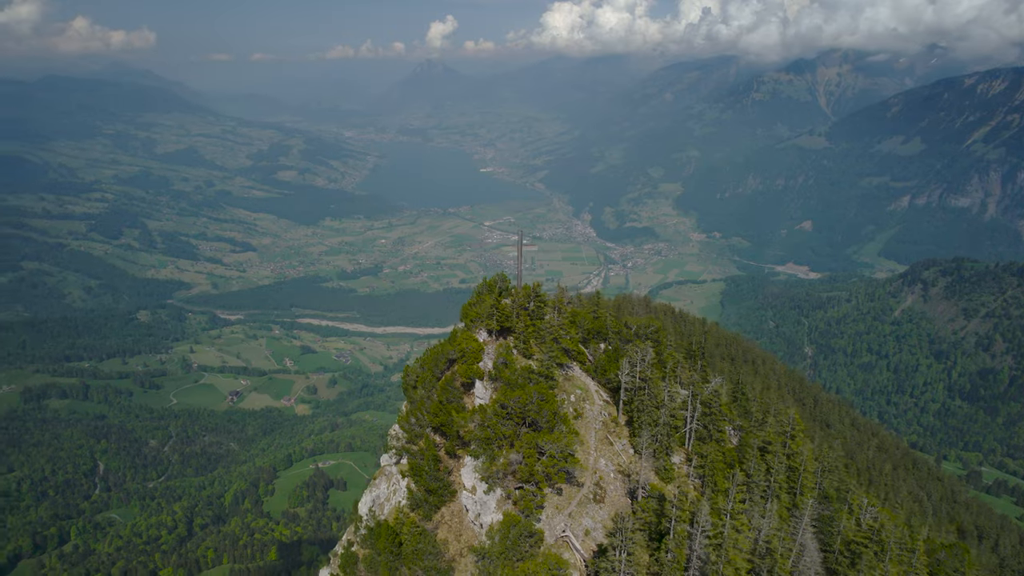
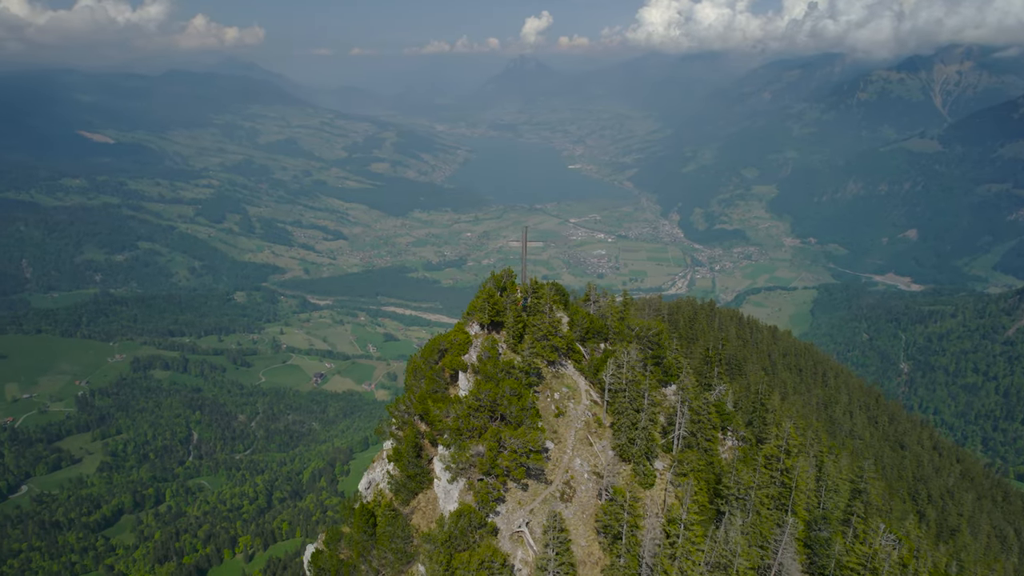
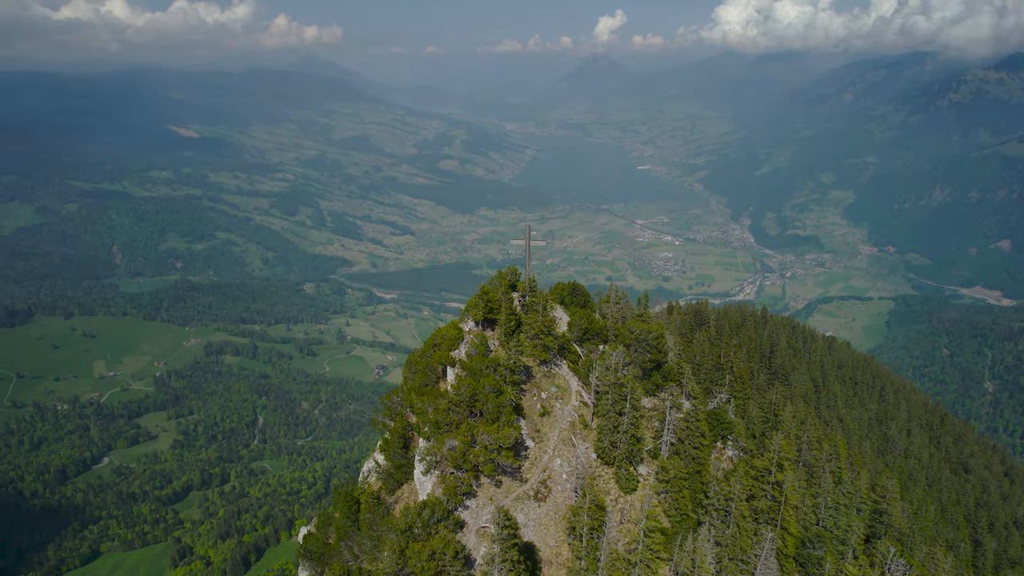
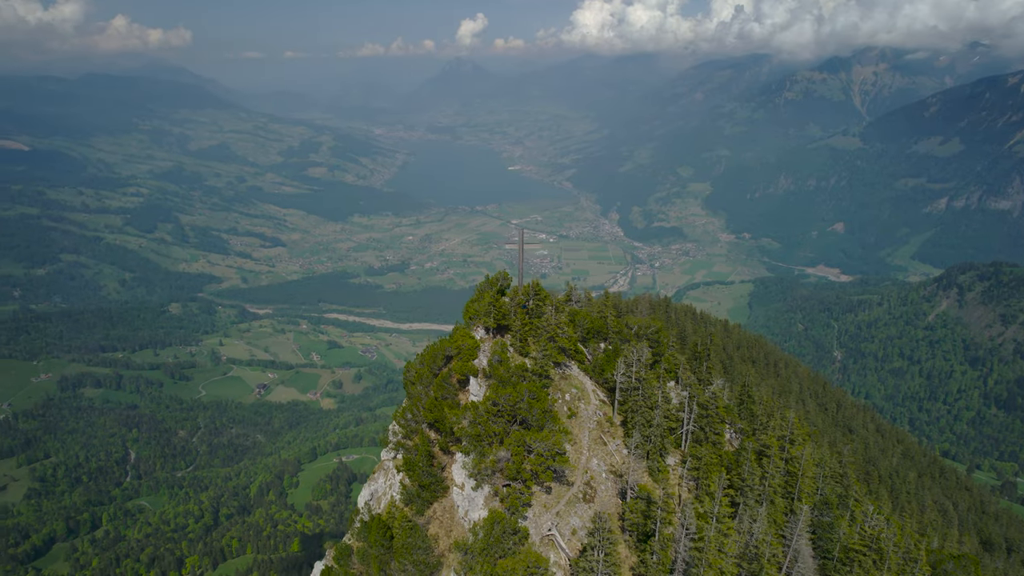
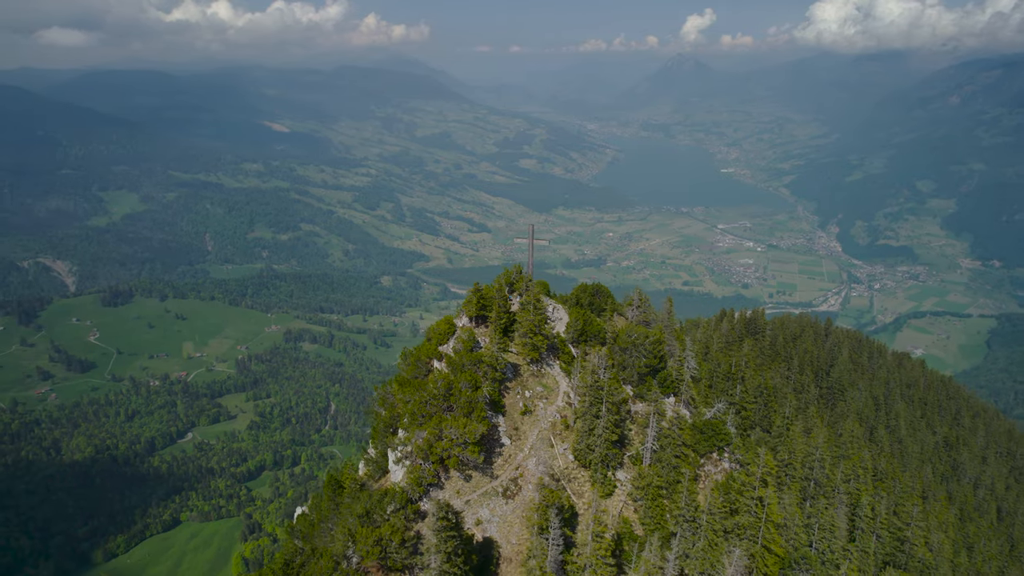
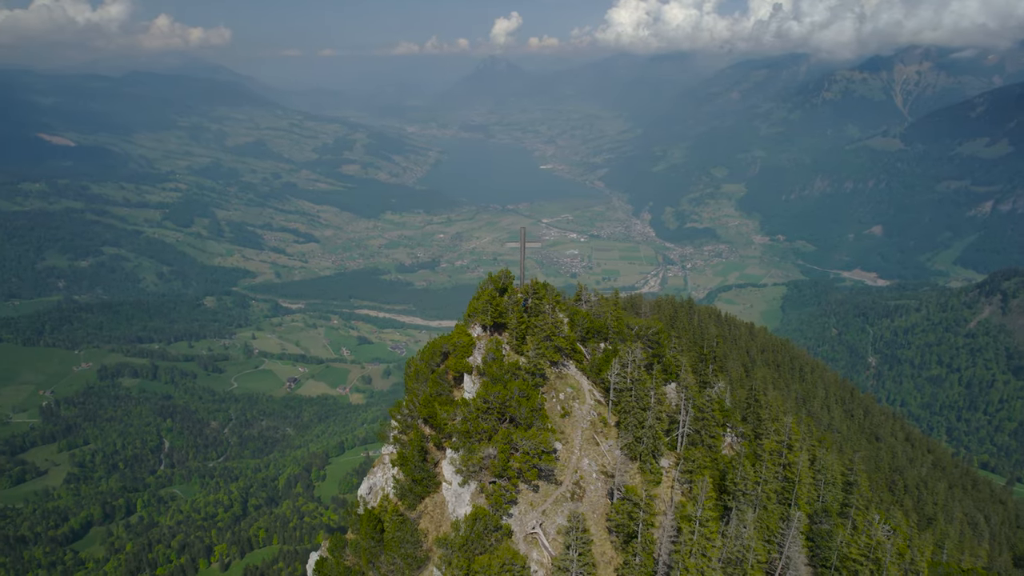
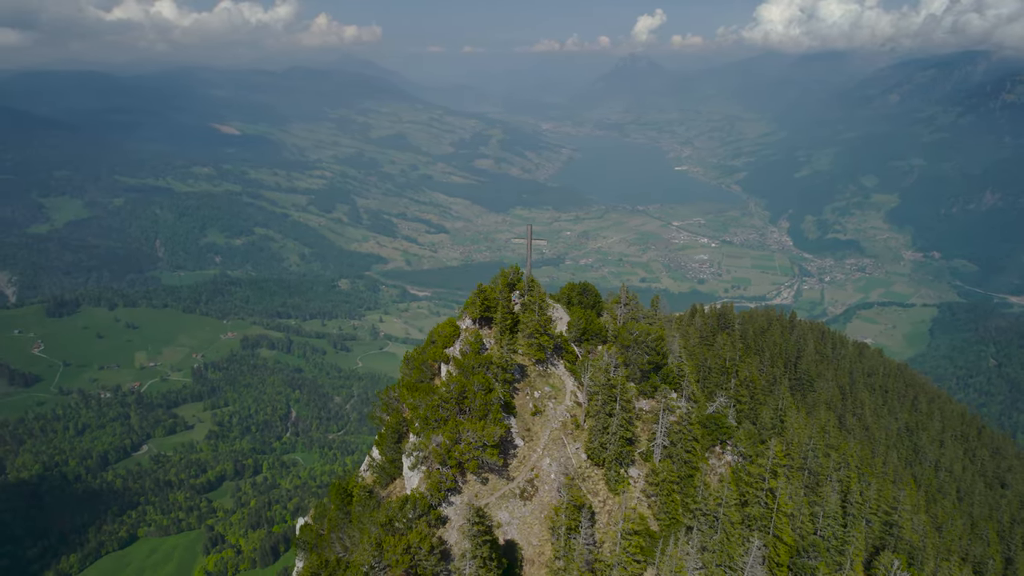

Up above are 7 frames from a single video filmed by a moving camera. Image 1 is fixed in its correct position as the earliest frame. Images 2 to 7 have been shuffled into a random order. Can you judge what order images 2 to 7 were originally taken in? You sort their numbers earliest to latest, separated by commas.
4, 6, 2, 3, 7, 5
